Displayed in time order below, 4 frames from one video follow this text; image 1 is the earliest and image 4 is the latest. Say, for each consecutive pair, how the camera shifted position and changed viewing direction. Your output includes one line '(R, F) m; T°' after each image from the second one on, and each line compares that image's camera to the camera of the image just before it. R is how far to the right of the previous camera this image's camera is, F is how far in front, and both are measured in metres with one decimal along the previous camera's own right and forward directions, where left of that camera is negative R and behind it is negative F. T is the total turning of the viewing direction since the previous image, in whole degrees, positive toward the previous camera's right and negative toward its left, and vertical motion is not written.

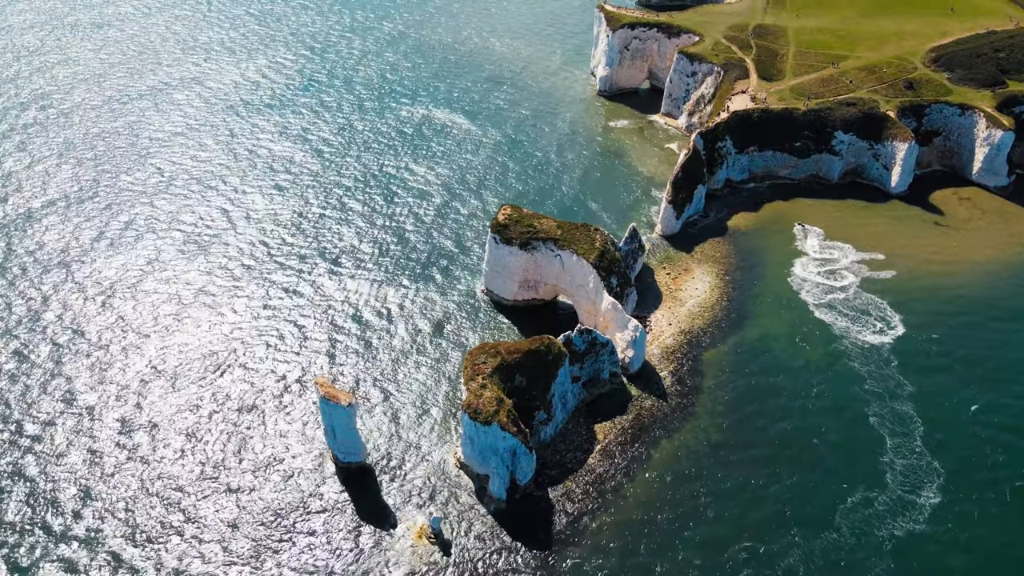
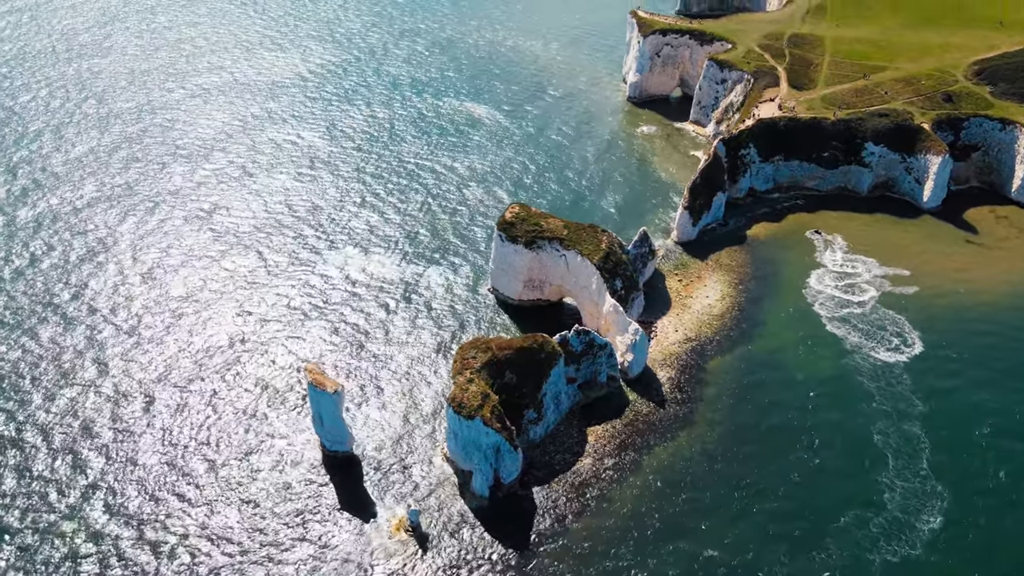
(+3.6, +0.7) m; -4°
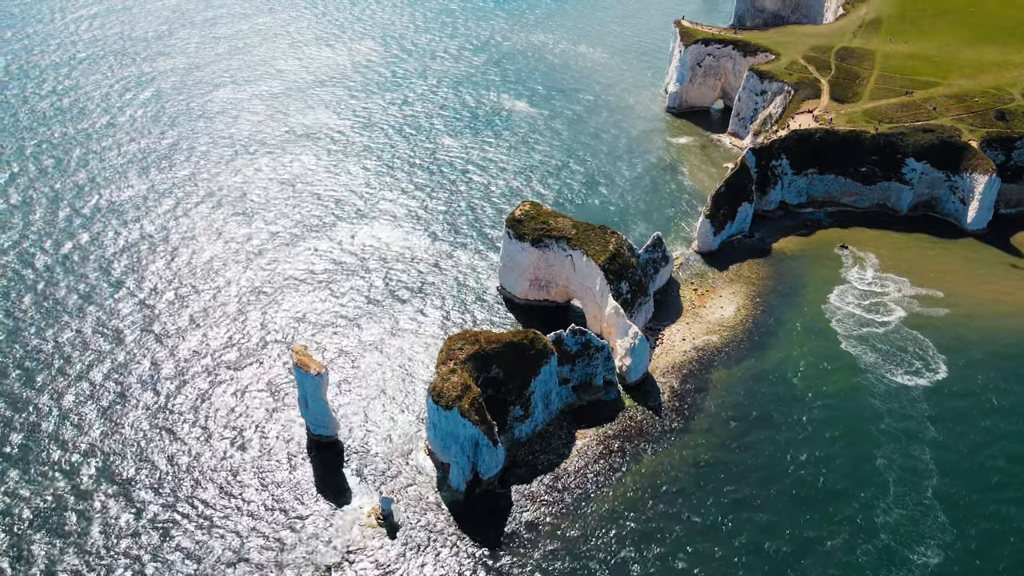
(+4.6, +1.1) m; -5°
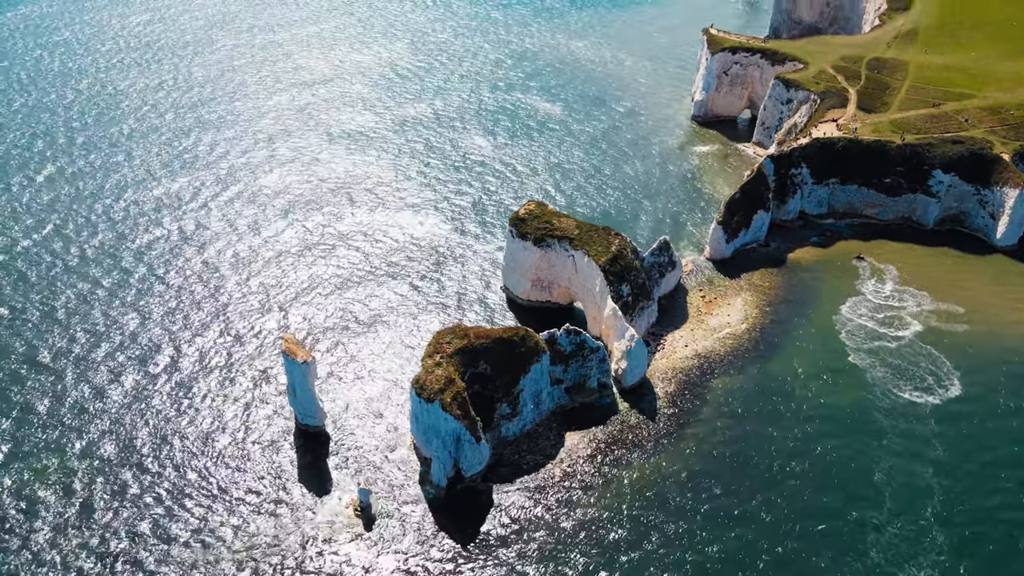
(+3.3, +0.8) m; -3°
